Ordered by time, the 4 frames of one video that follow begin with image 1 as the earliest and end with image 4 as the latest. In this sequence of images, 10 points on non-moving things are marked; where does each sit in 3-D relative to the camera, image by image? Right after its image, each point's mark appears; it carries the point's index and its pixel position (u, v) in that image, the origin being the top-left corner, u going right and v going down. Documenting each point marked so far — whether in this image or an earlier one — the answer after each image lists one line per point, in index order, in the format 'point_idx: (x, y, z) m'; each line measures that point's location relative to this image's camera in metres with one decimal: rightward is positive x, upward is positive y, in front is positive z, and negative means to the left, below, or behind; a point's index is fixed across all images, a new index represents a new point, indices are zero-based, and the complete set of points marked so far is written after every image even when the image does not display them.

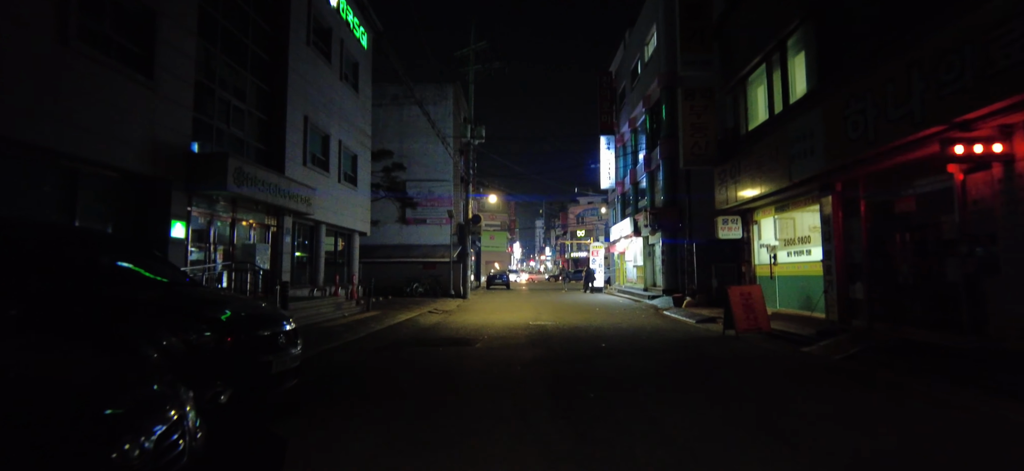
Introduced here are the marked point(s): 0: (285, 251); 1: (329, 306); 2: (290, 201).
0: (-7.4, -0.5, +18.8) m
1: (-5.2, -2.0, +16.3) m
2: (-6.6, +1.0, +17.3) m
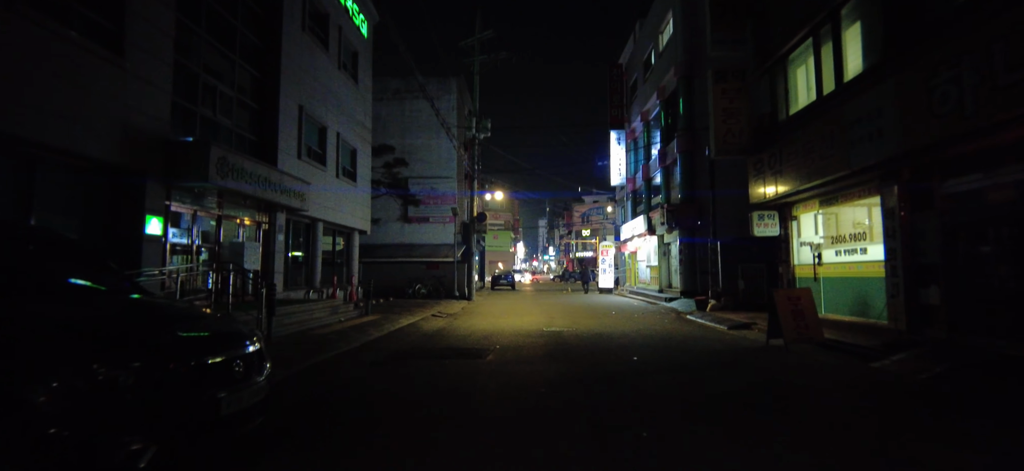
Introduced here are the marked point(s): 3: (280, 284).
0: (-7.1, -0.5, +17.4) m
1: (-4.9, -2.0, +14.9) m
2: (-6.3, +1.1, +16.0) m
3: (-7.0, -1.5, +17.4) m
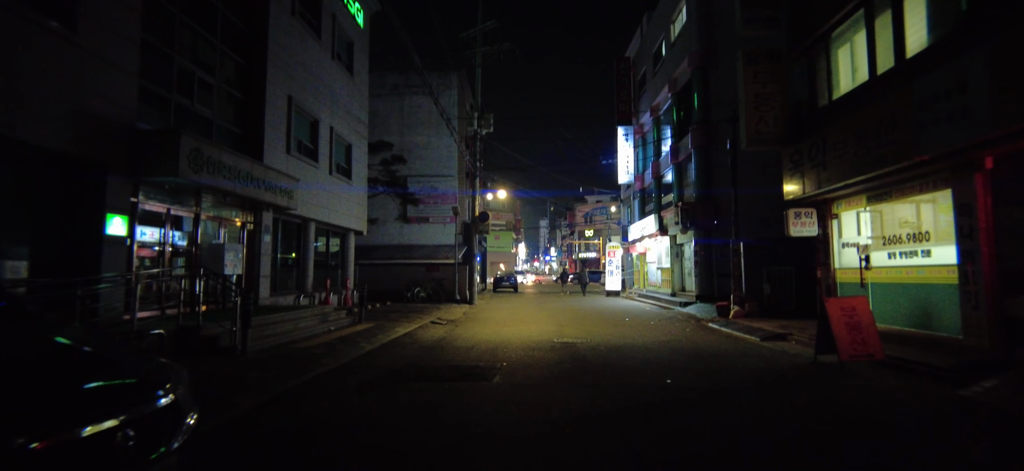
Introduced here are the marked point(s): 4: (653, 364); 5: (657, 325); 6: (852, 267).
0: (-6.9, -0.5, +16.1) m
1: (-4.7, -2.0, +13.6) m
2: (-6.1, +1.1, +14.6) m
3: (-6.9, -1.5, +16.1) m
4: (+2.4, -2.2, +9.6) m
5: (+3.8, -2.4, +15.4) m
6: (+6.6, -0.6, +11.1) m
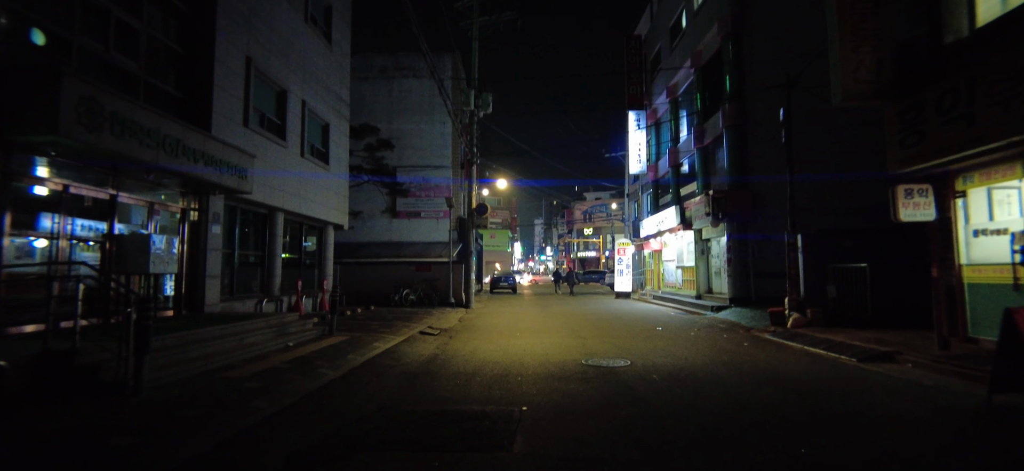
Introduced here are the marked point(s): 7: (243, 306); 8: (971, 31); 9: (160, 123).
0: (-6.7, -0.3, +13.0) m
1: (-4.5, -1.8, +10.5) m
2: (-5.9, +1.3, +11.5) m
3: (-6.7, -1.3, +13.0) m
4: (+2.6, -1.9, +6.6) m
5: (+4.0, -2.2, +12.4) m
6: (+6.8, -0.4, +8.1) m
7: (-6.9, -1.8, +14.8) m
8: (+6.2, +2.7, +7.7) m
9: (-6.0, +1.9, +9.8) m
